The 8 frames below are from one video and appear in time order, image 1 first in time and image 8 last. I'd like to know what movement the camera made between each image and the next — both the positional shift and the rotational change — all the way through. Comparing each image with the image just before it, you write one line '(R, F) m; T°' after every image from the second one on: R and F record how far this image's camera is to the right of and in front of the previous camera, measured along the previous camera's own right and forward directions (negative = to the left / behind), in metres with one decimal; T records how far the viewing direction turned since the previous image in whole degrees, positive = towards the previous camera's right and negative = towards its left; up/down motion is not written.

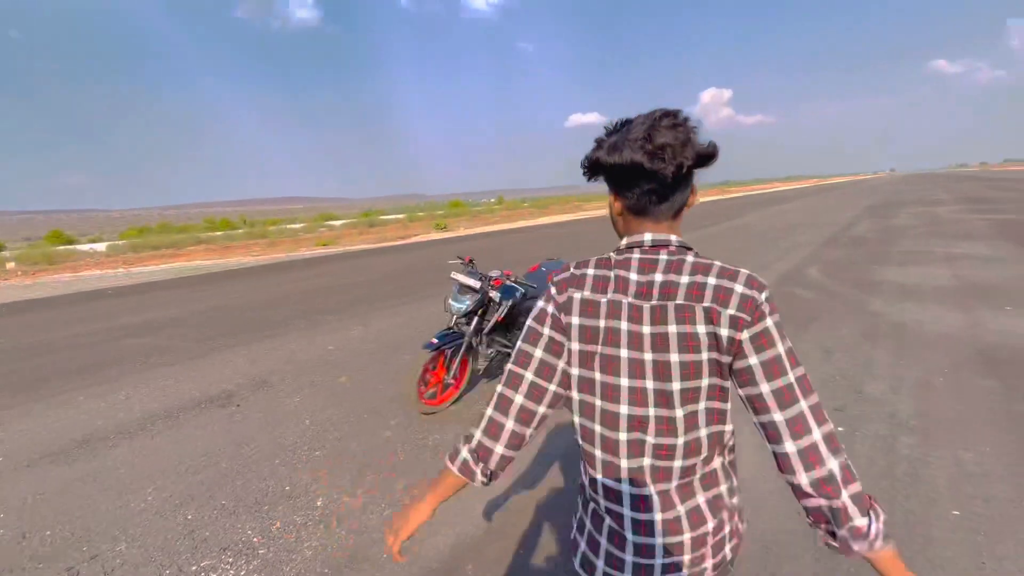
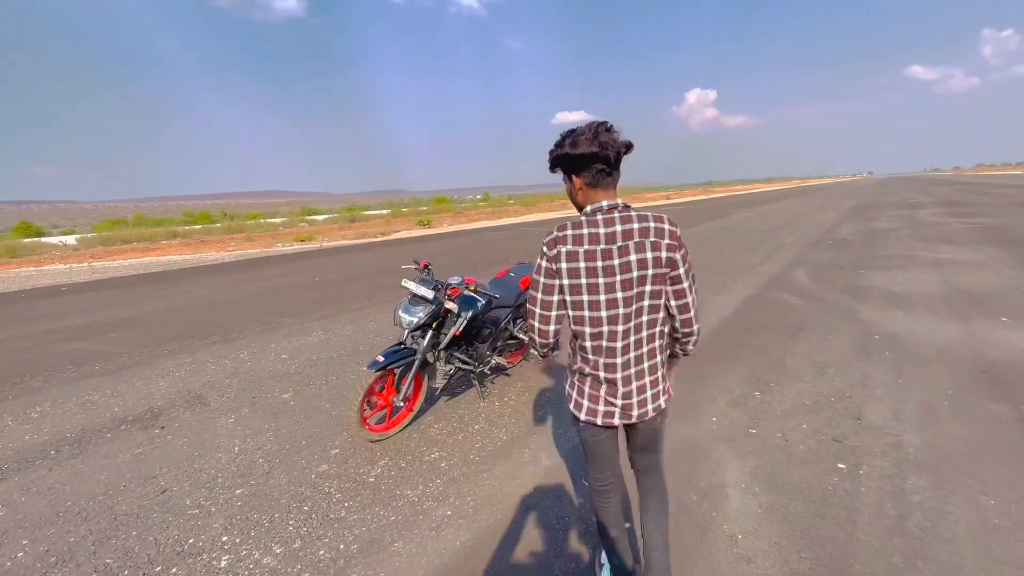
(+0.2, +0.5) m; +2°
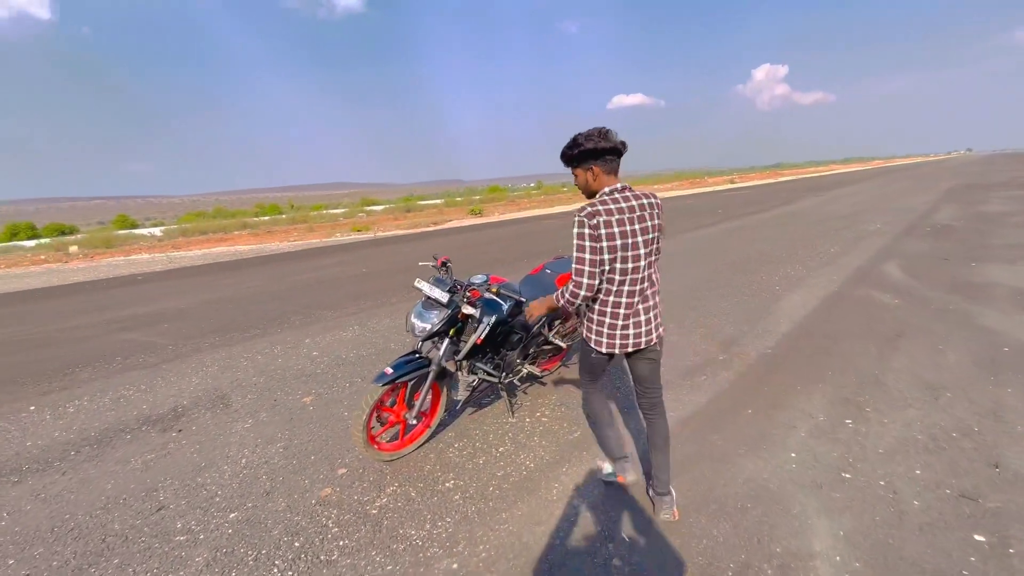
(+0.2, +0.6) m; -7°
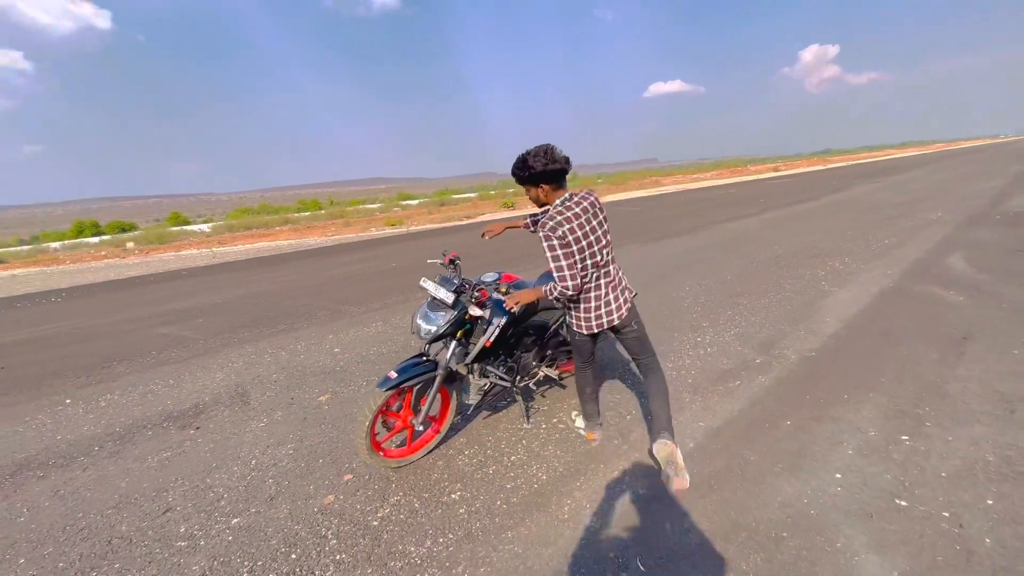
(+0.2, +0.2) m; -4°
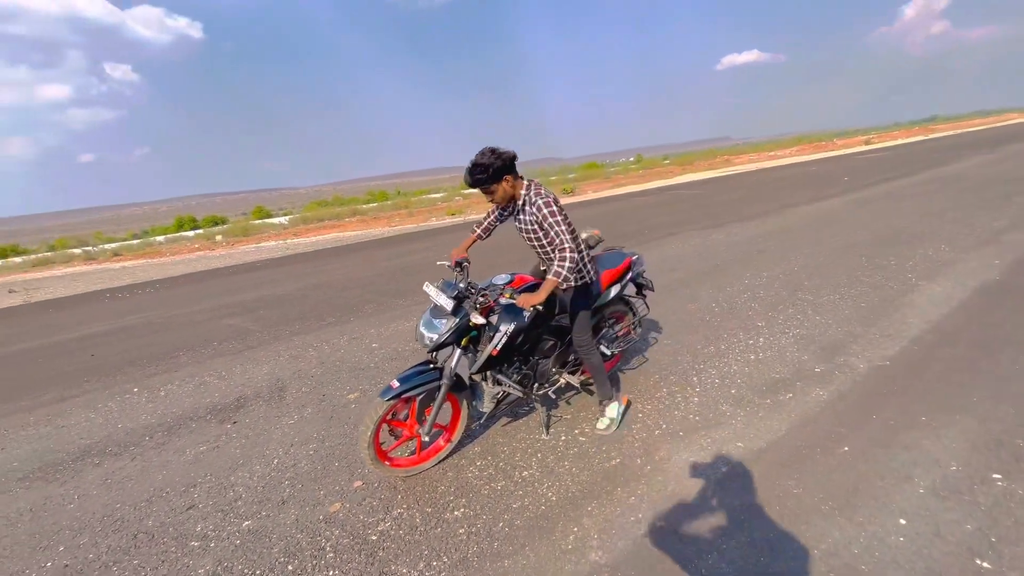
(+0.3, +0.3) m; -8°
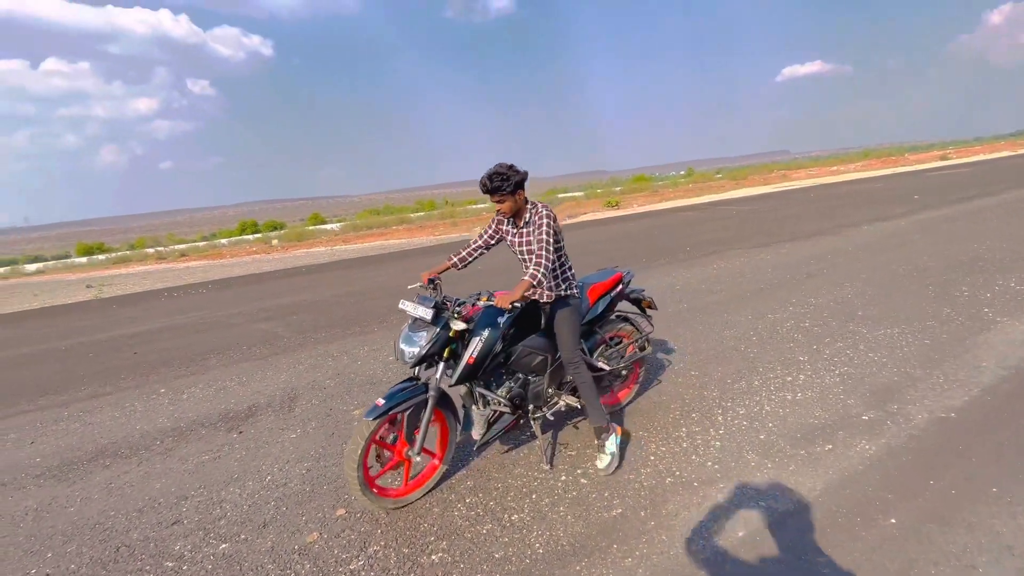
(+0.3, +0.3) m; -5°
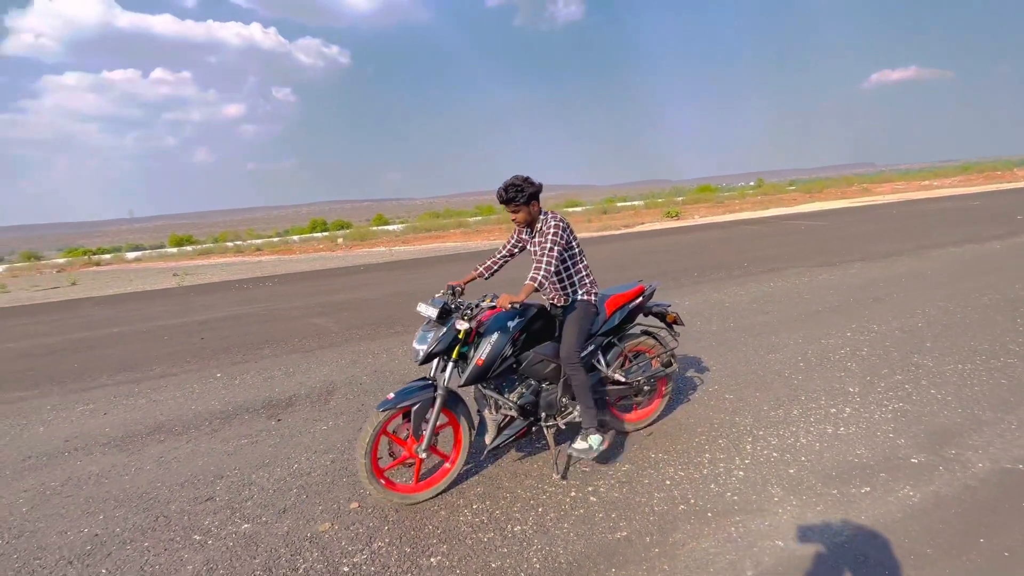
(+0.2, 0.0) m; -7°
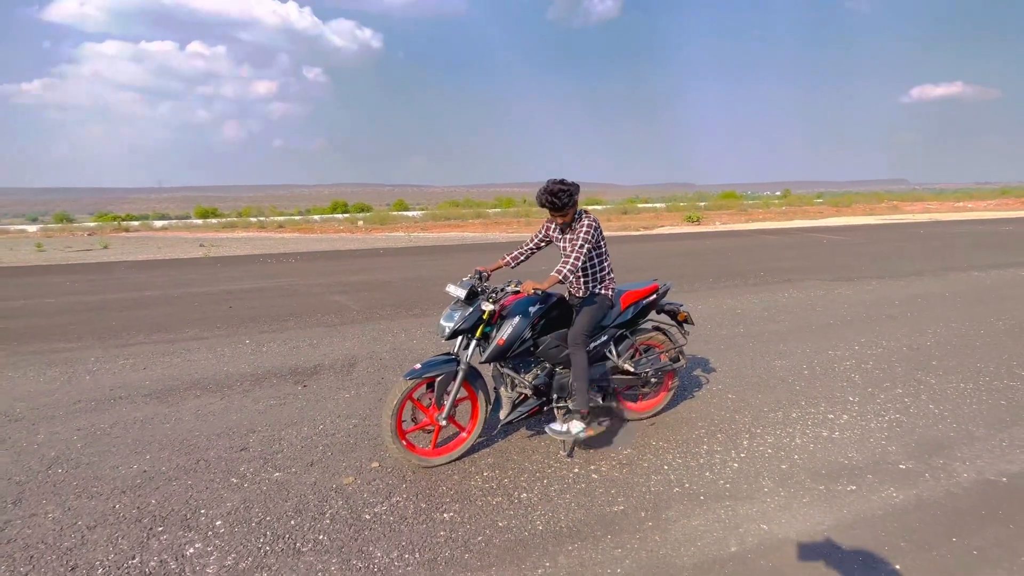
(-0.1, -0.2) m; -2°
